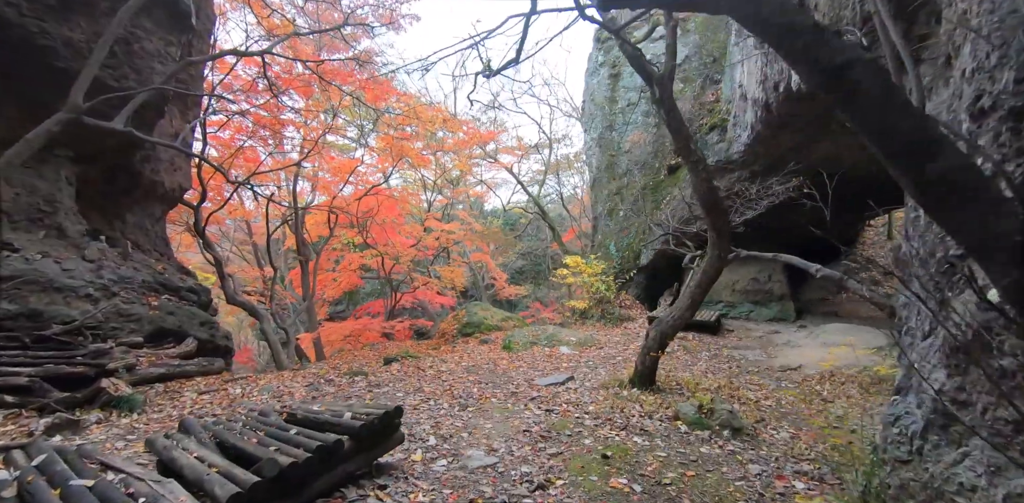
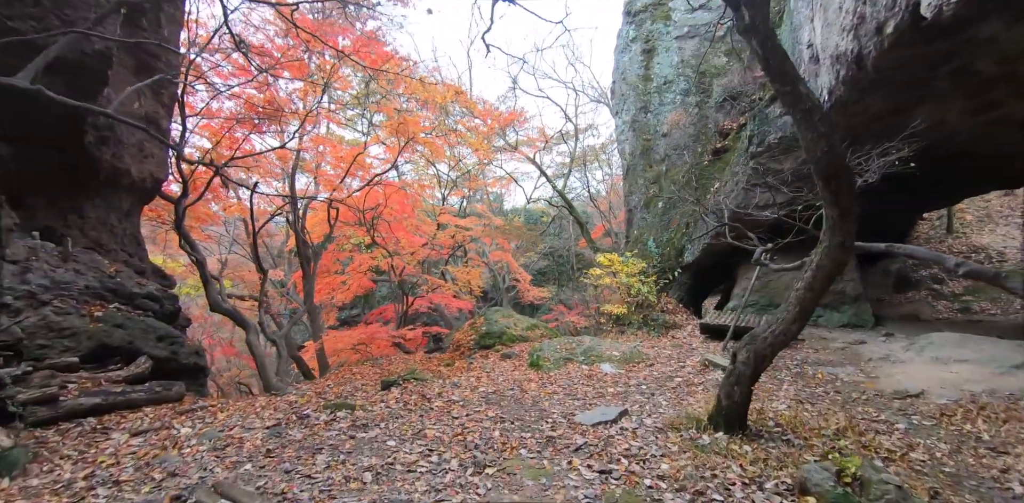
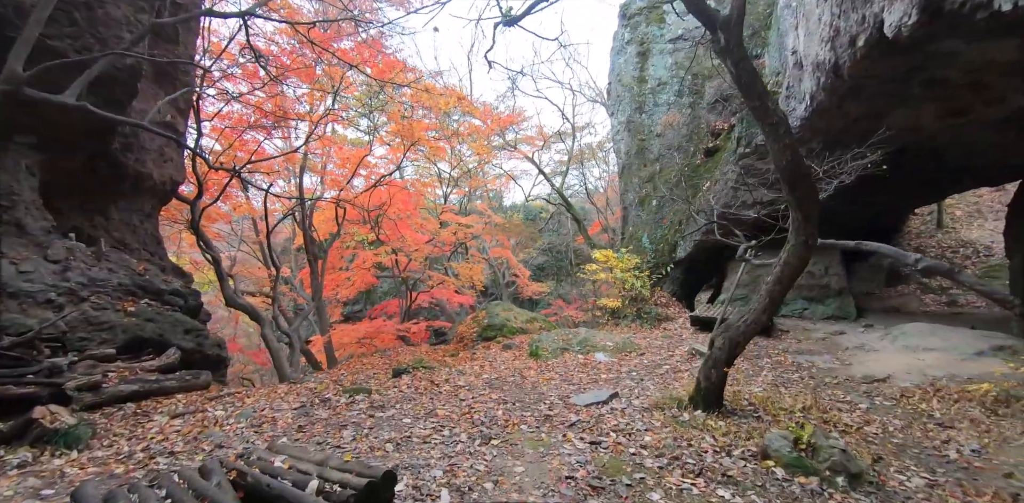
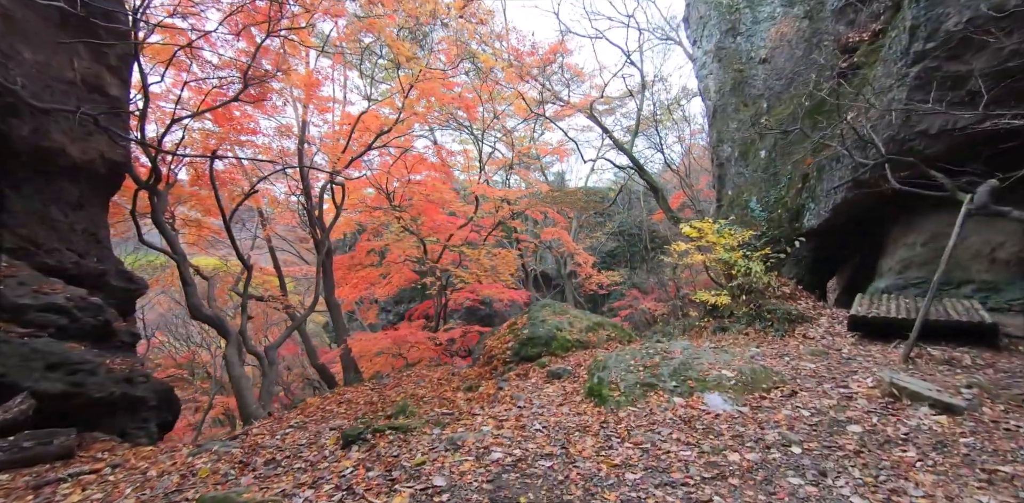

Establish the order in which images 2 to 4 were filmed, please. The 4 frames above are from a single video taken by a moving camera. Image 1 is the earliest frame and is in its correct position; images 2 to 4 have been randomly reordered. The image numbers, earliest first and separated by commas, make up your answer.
3, 2, 4
